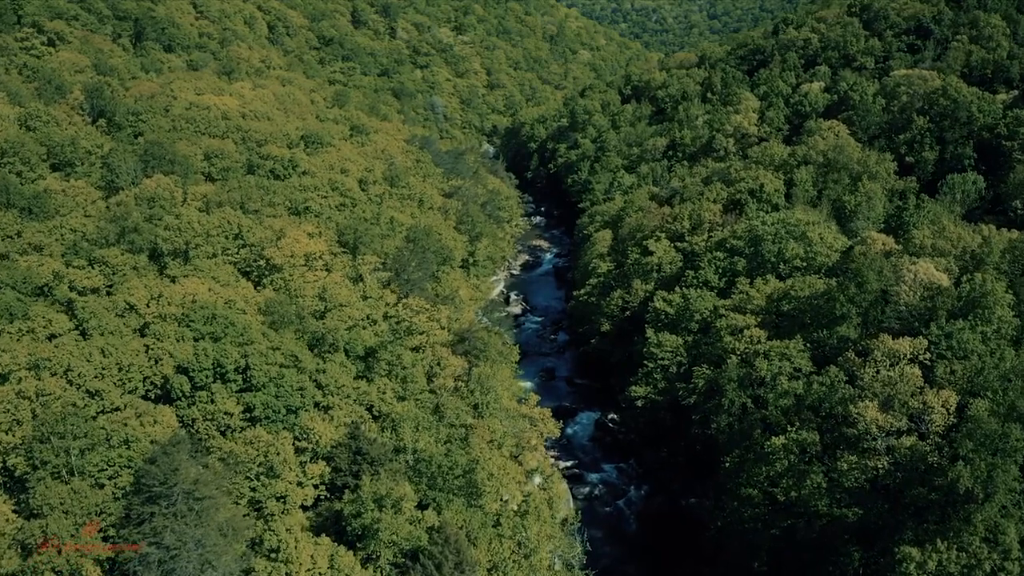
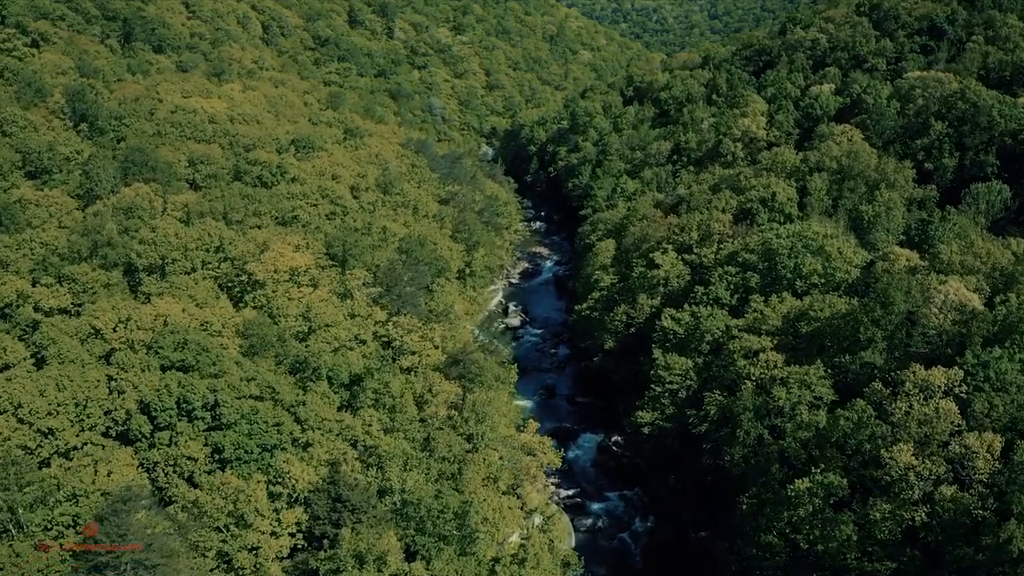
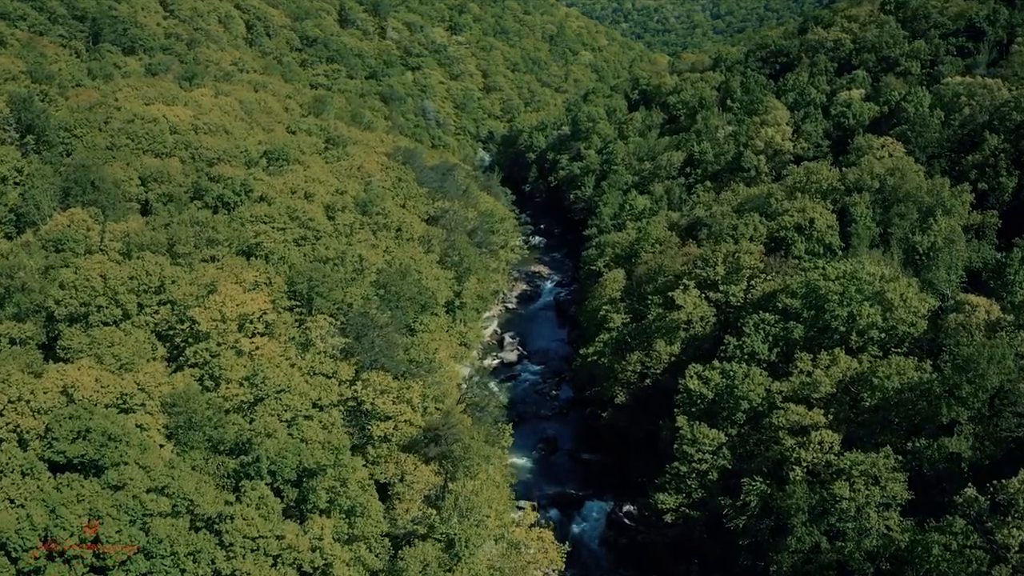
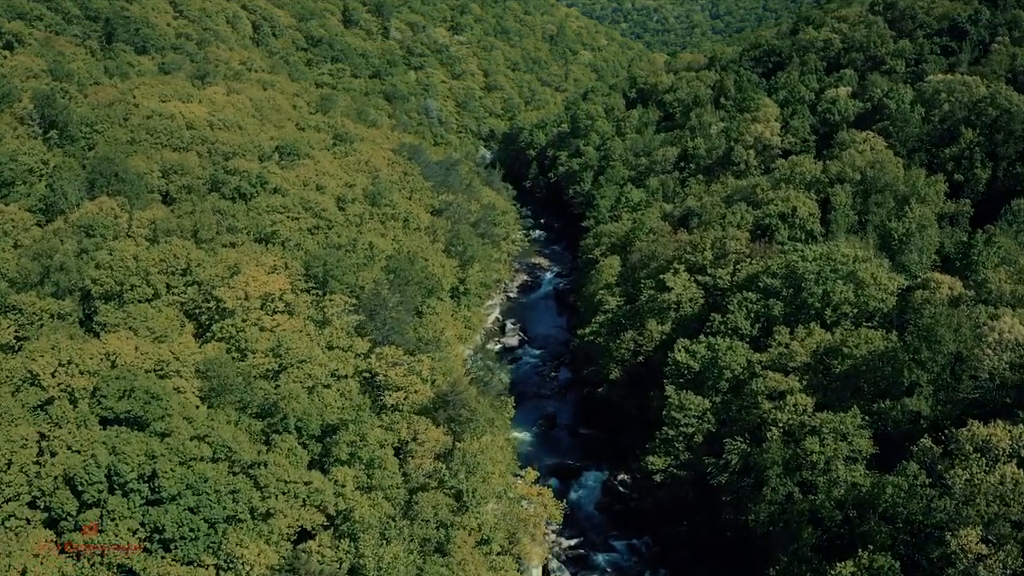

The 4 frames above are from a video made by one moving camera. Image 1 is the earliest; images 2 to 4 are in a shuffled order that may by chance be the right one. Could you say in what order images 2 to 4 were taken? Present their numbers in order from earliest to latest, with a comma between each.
2, 4, 3
